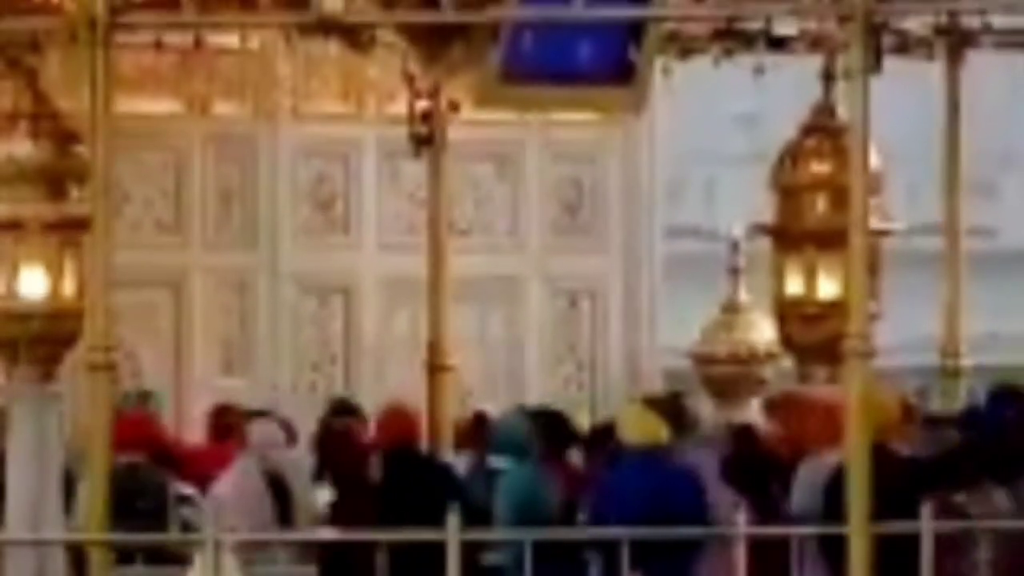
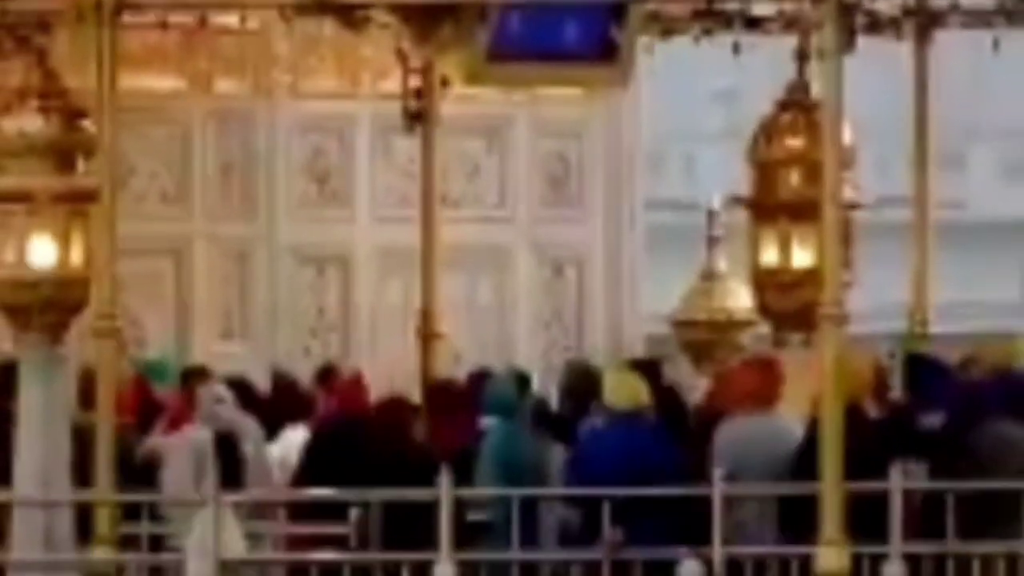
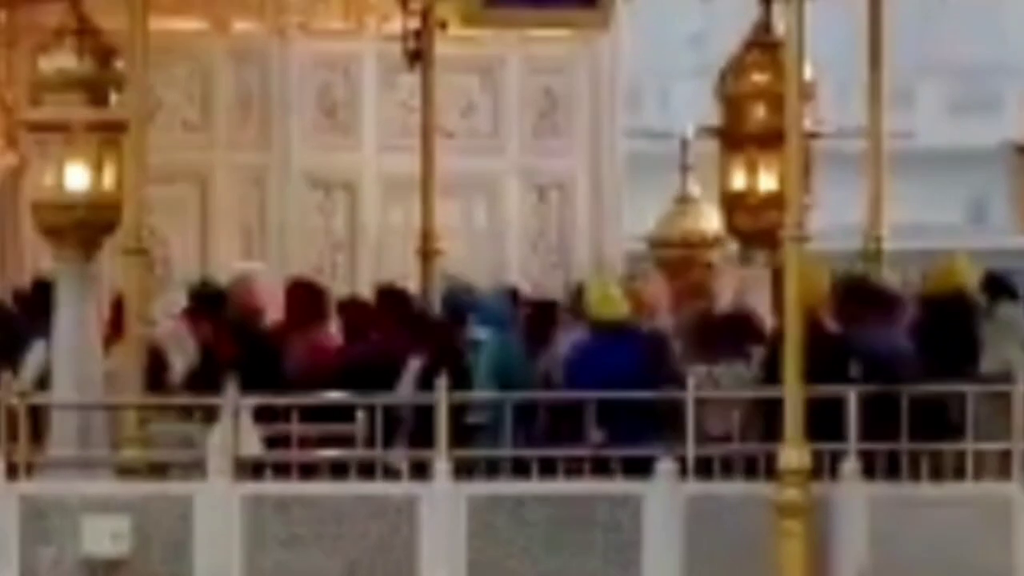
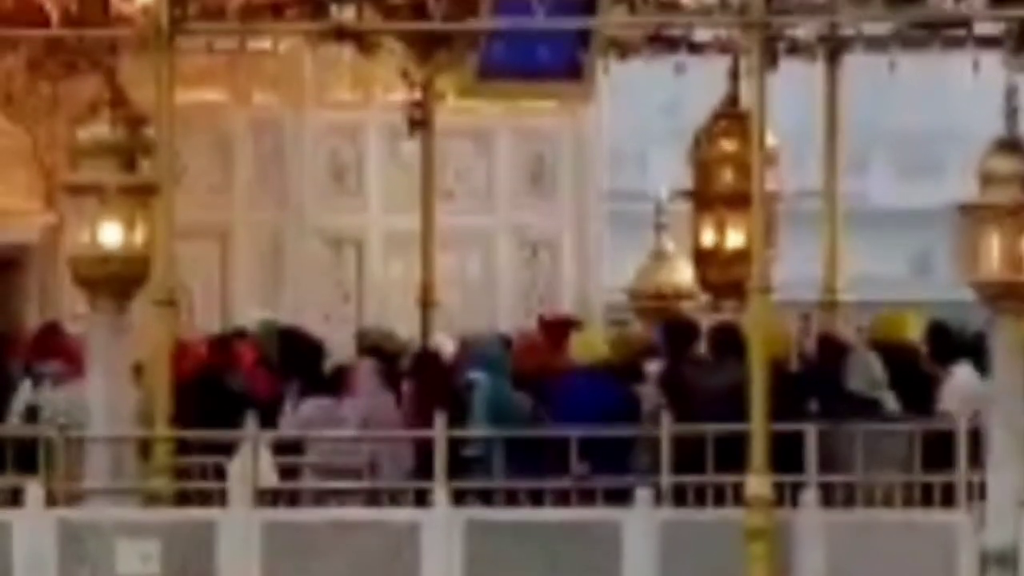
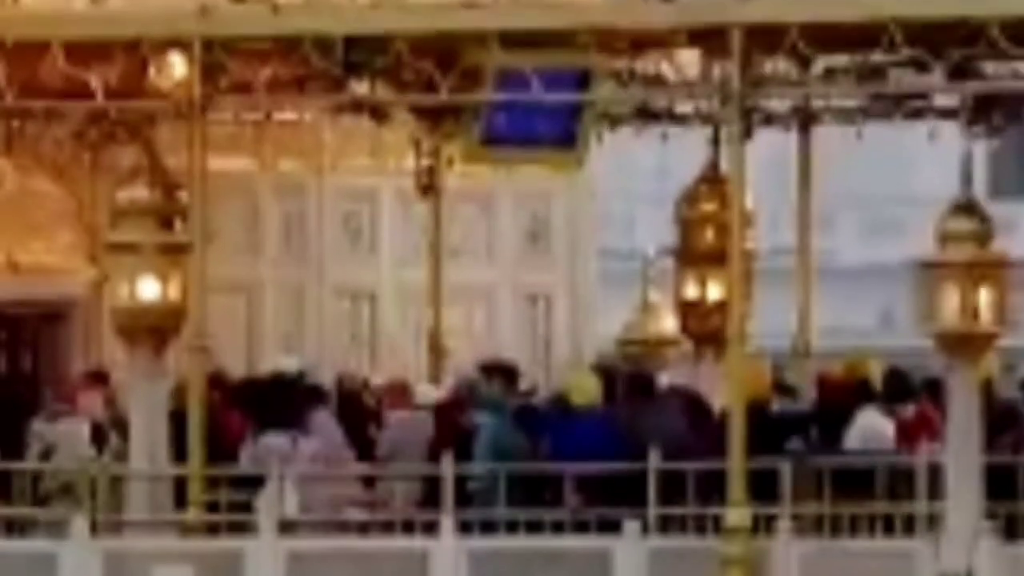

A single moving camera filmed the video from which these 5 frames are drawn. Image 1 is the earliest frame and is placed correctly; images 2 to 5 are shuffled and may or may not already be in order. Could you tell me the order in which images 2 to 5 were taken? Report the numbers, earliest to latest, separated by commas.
2, 3, 4, 5
